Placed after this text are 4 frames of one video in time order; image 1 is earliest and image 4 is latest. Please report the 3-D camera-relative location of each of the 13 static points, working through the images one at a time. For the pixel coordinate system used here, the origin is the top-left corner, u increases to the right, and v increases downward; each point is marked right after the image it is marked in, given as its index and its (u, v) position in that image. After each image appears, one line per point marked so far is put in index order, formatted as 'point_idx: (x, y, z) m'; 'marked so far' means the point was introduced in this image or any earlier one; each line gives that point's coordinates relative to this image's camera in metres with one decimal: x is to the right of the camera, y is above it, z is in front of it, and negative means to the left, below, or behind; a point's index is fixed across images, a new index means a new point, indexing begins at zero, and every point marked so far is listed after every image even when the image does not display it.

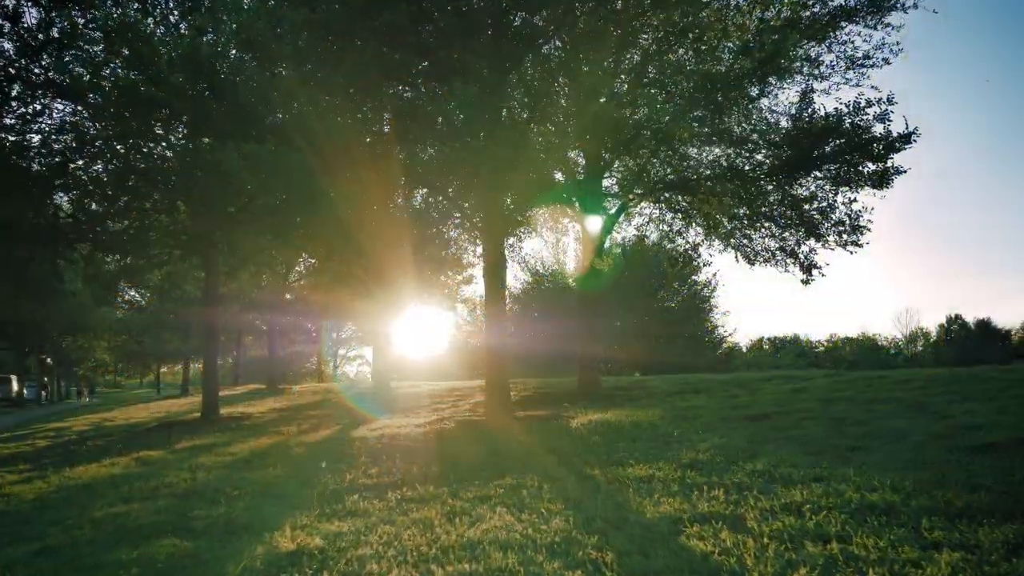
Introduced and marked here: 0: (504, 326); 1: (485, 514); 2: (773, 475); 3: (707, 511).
0: (-0.2, -1.0, +19.0) m
1: (-0.3, -2.1, +7.7) m
2: (+2.8, -2.0, +8.6) m
3: (+1.7, -2.0, +7.1) m
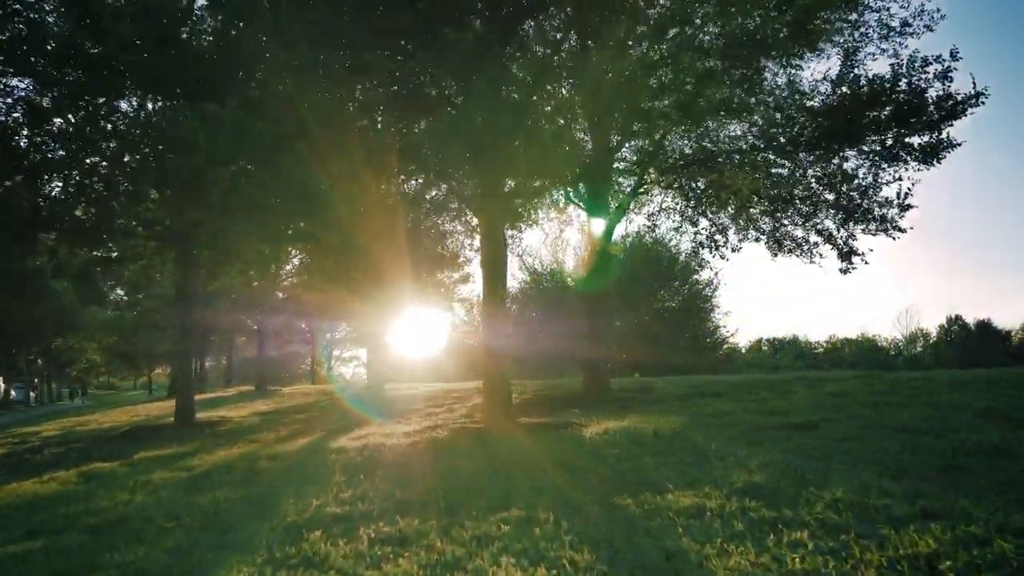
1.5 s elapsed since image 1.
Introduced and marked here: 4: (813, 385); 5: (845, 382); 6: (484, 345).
0: (-0.1, -0.8, +17.0) m
1: (-0.2, -1.9, +5.6) m
2: (+2.8, -1.8, +6.6) m
3: (+1.8, -1.7, +5.0) m
4: (+6.7, -2.2, +18.1) m
5: (+7.5, -2.1, +18.3) m
6: (-0.6, -1.1, +16.8) m
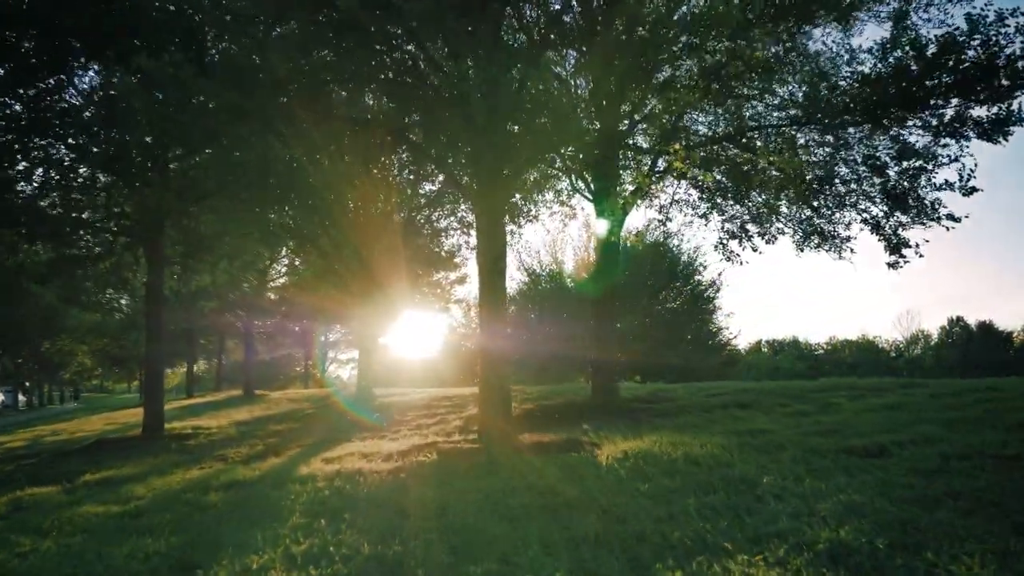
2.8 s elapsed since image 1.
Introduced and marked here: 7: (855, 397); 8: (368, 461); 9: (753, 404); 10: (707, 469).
0: (-0.1, -0.8, +14.9) m
1: (-0.1, -1.9, +3.5) m
2: (+2.9, -1.7, +4.5) m
3: (+1.8, -1.7, +2.9) m
4: (+6.7, -2.1, +16.0) m
5: (+7.5, -2.1, +16.2) m
6: (-0.6, -1.1, +14.7) m
7: (+6.7, -2.1, +15.8) m
8: (-2.2, -2.6, +12.0) m
9: (+4.9, -2.4, +16.7) m
10: (+2.2, -2.1, +9.3) m
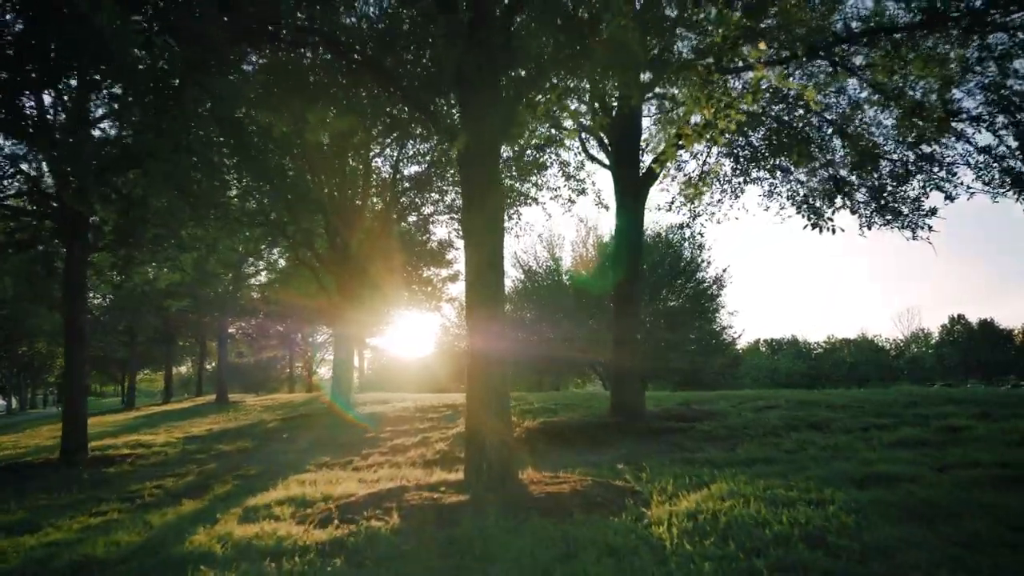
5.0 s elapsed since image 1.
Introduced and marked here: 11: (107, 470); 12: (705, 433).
0: (-0.1, -0.5, +10.9) m
1: (-0.1, -1.6, -0.4) m
2: (+2.9, -1.4, +0.5) m
3: (+1.9, -1.4, -1.0) m
4: (+6.7, -1.9, +12.1) m
5: (+7.5, -1.8, +12.3) m
6: (-0.6, -0.8, +10.7) m
7: (+6.7, -1.8, +11.8) m
8: (-2.1, -2.3, +8.0) m
9: (+4.9, -2.1, +12.7) m
10: (+2.3, -1.8, +5.4) m
11: (-8.5, -3.8, +17.1) m
12: (+3.1, -2.3, +13.2) m
